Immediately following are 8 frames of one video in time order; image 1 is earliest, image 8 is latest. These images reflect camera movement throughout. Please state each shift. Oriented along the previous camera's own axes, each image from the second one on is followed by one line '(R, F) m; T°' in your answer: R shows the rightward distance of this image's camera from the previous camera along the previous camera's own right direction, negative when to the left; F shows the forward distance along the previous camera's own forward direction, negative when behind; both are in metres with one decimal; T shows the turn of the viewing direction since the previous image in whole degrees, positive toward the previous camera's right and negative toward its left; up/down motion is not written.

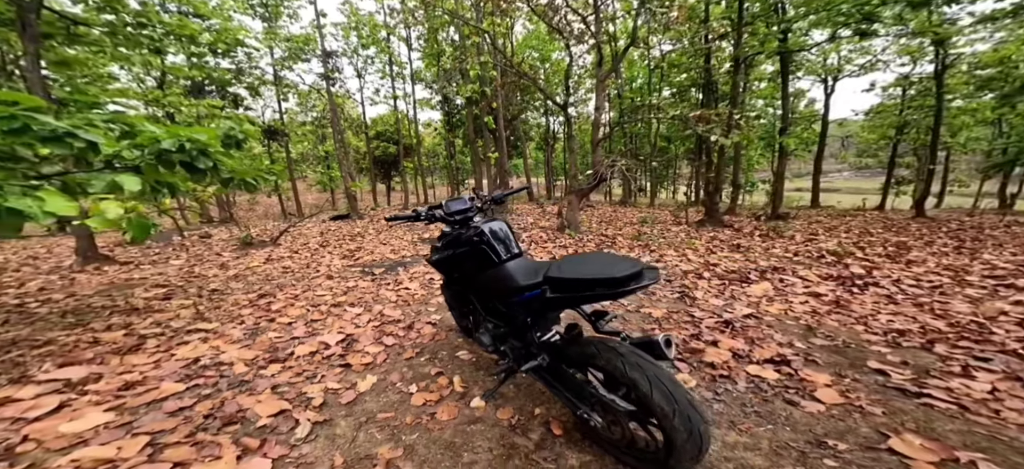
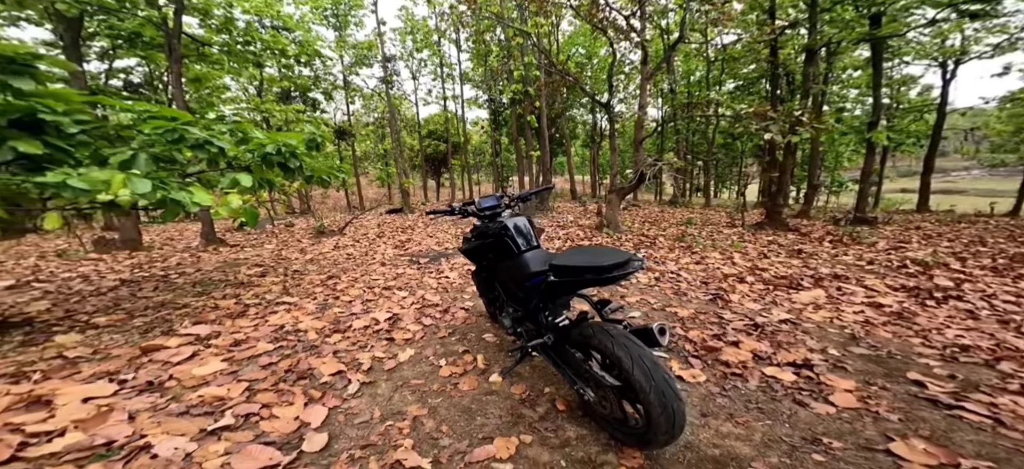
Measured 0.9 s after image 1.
(+0.3, -0.3) m; -8°
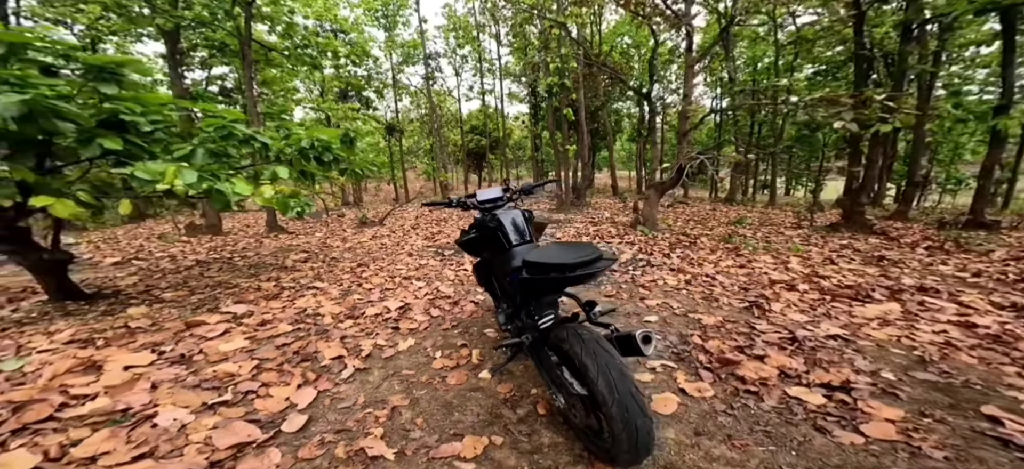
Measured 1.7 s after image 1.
(+0.5, +0.1) m; -9°
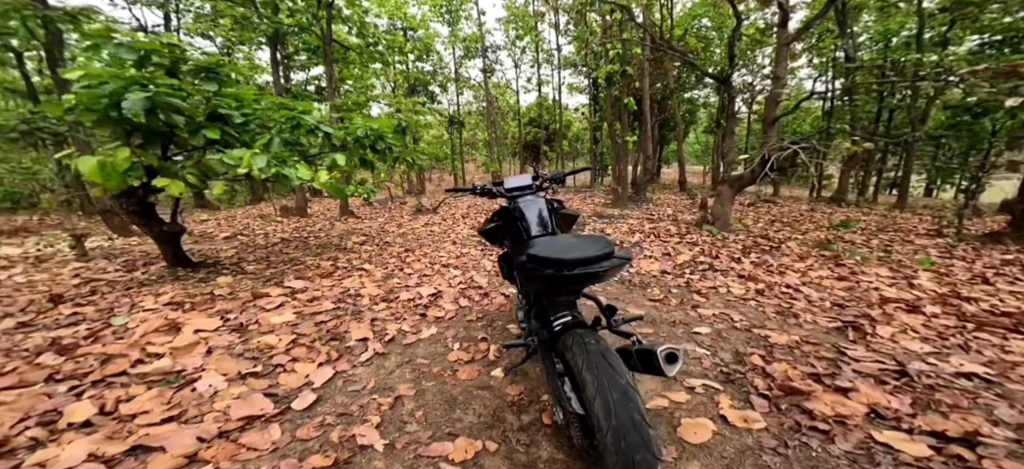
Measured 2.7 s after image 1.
(+0.4, +0.2) m; -12°
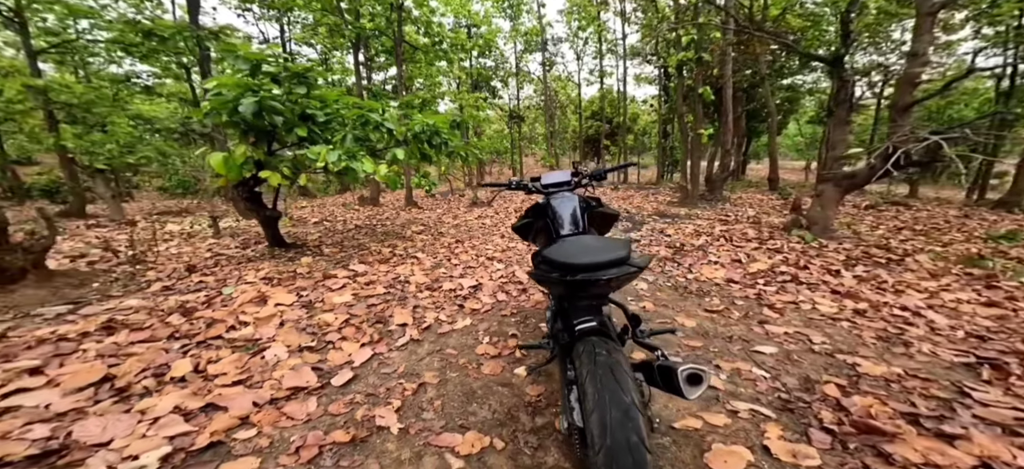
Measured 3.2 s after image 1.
(+0.3, +0.1) m; -11°
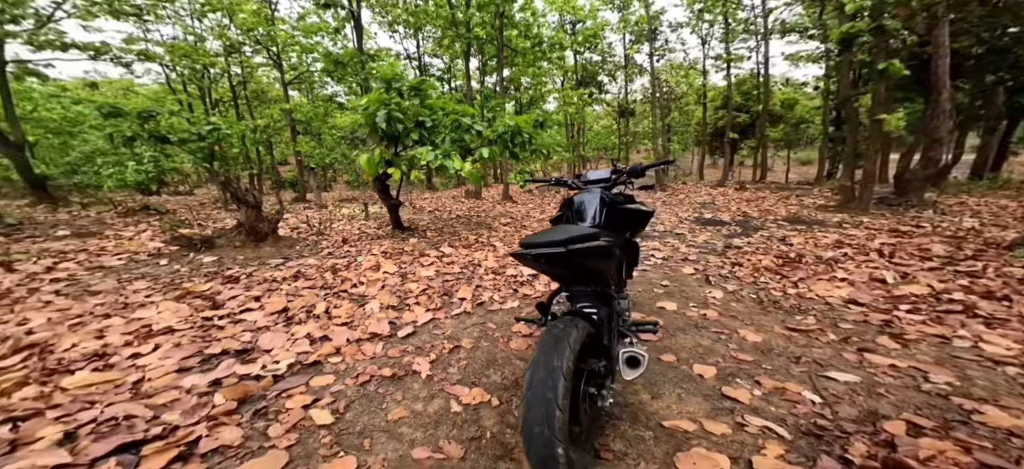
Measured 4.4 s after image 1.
(+0.7, -0.2) m; -20°
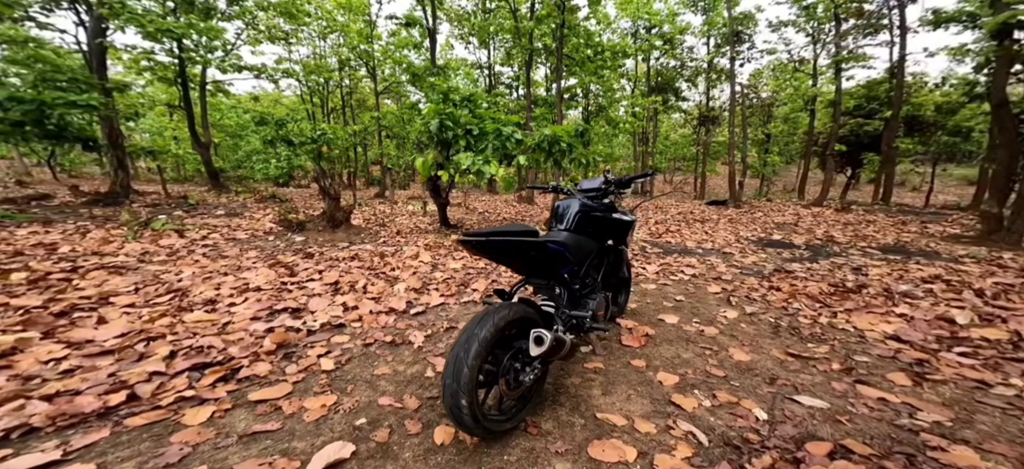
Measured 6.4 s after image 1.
(+0.8, -0.3) m; -14°
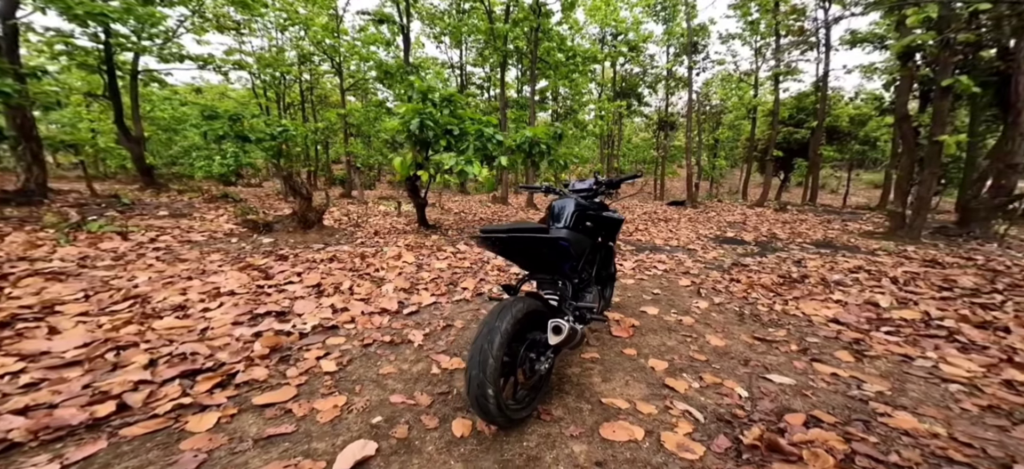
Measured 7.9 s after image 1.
(-0.3, -0.1) m; +7°
